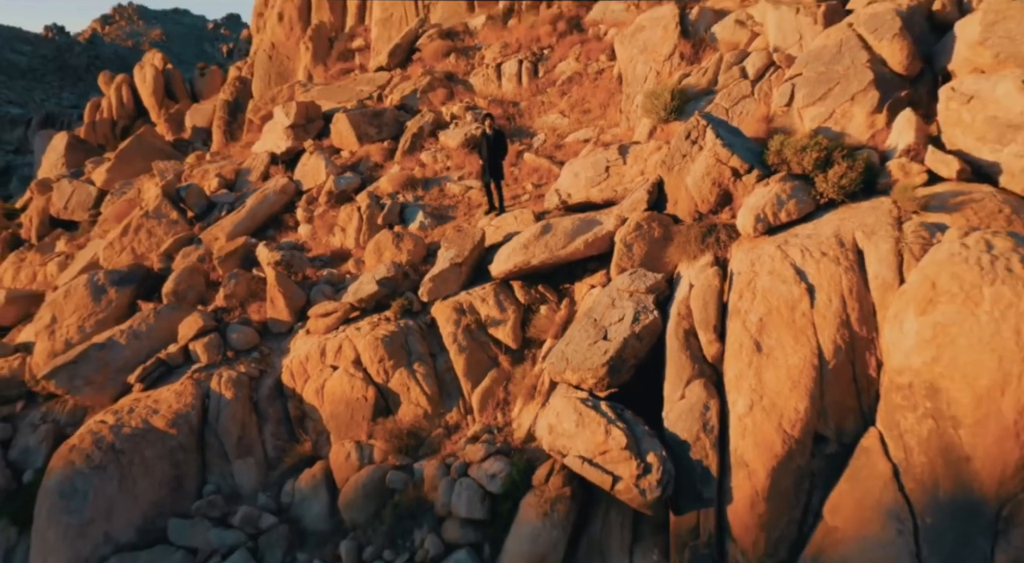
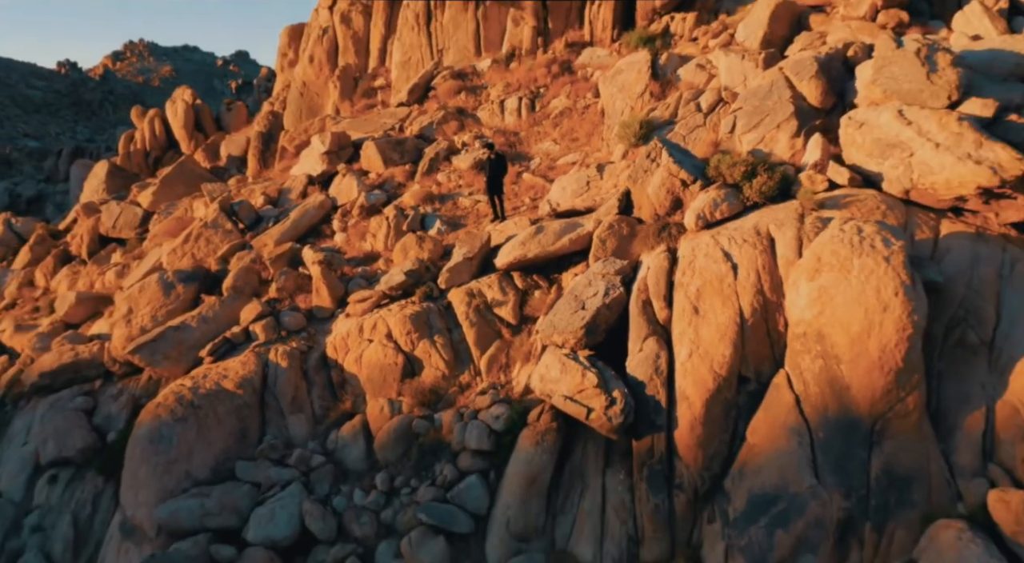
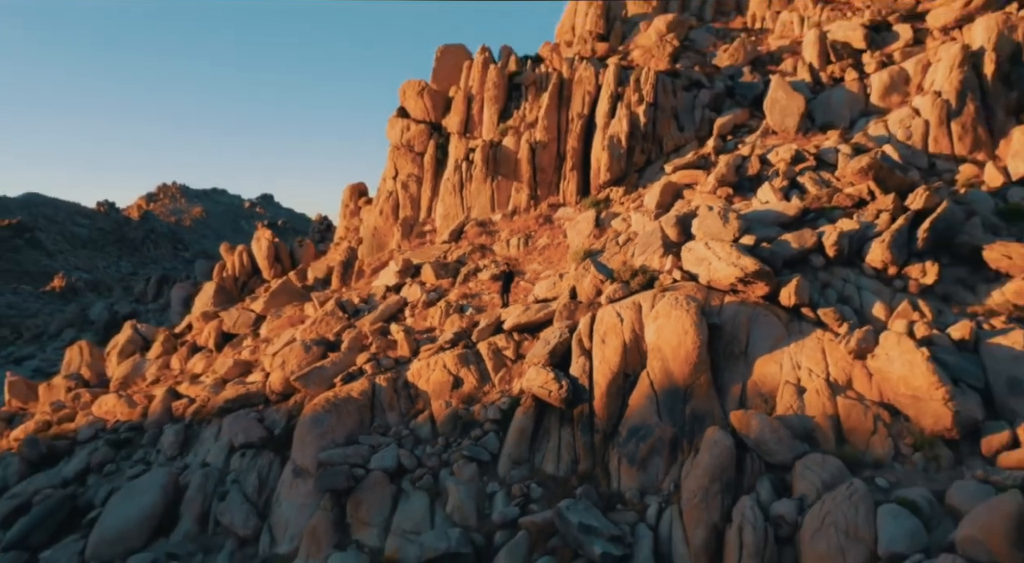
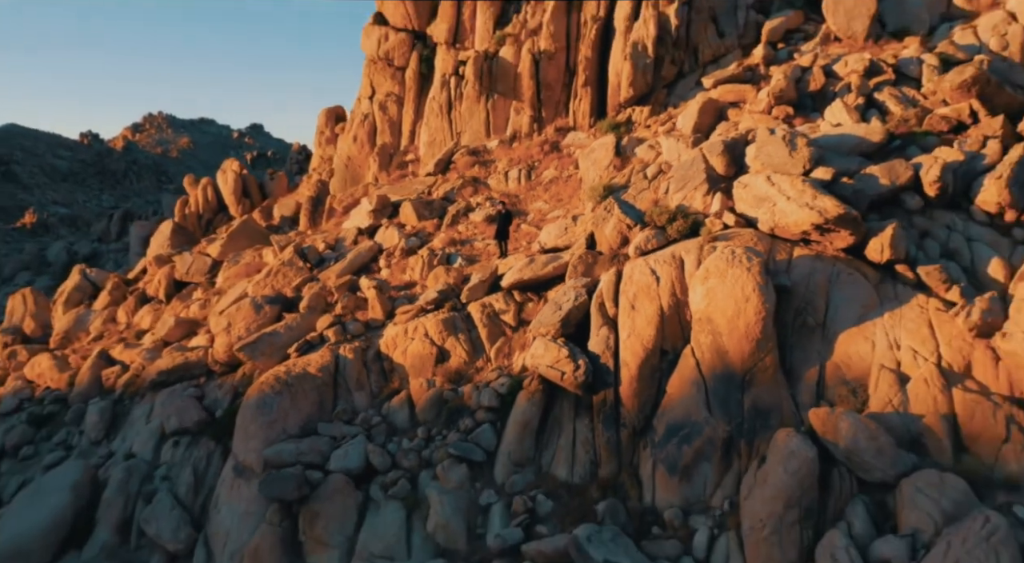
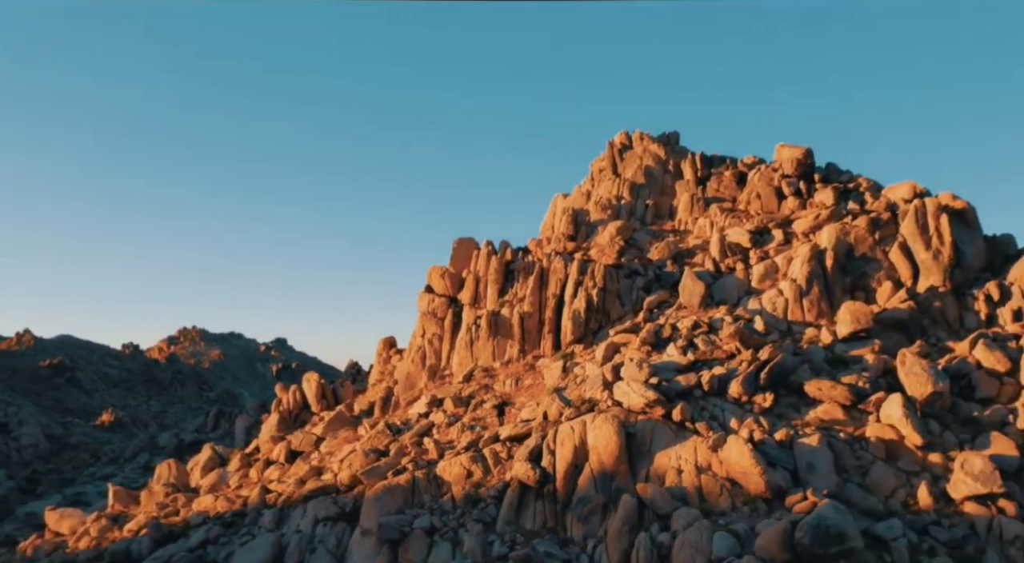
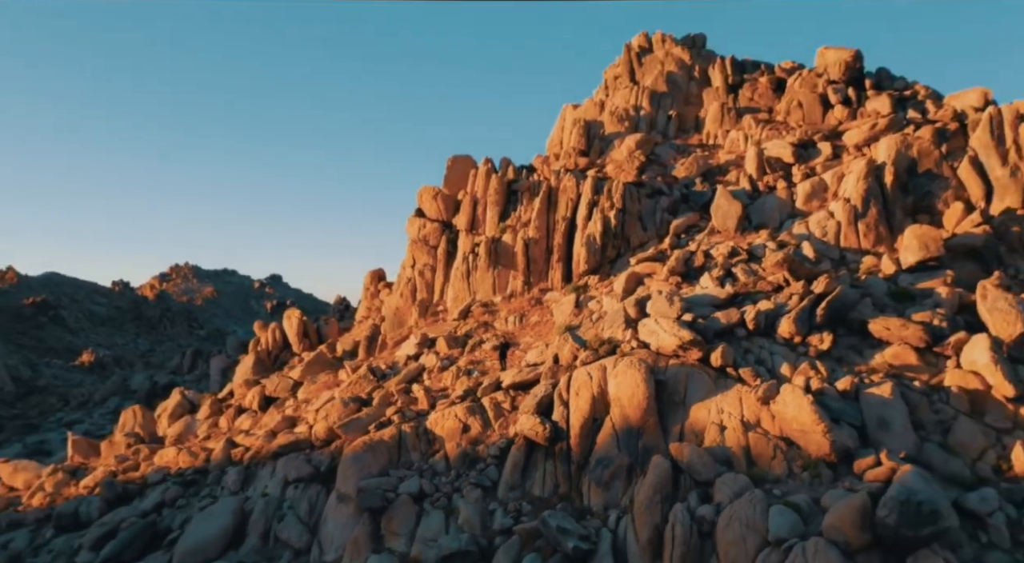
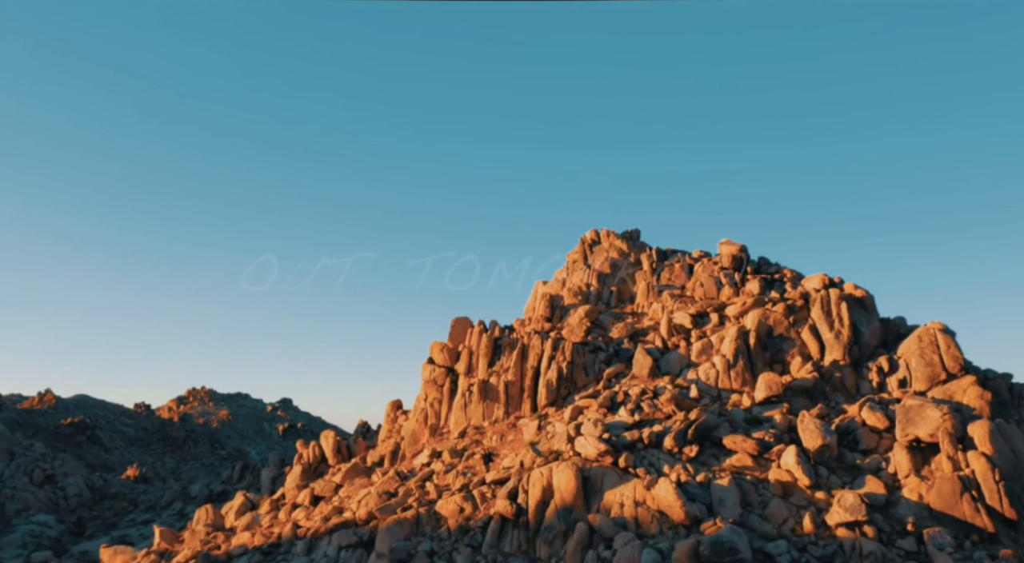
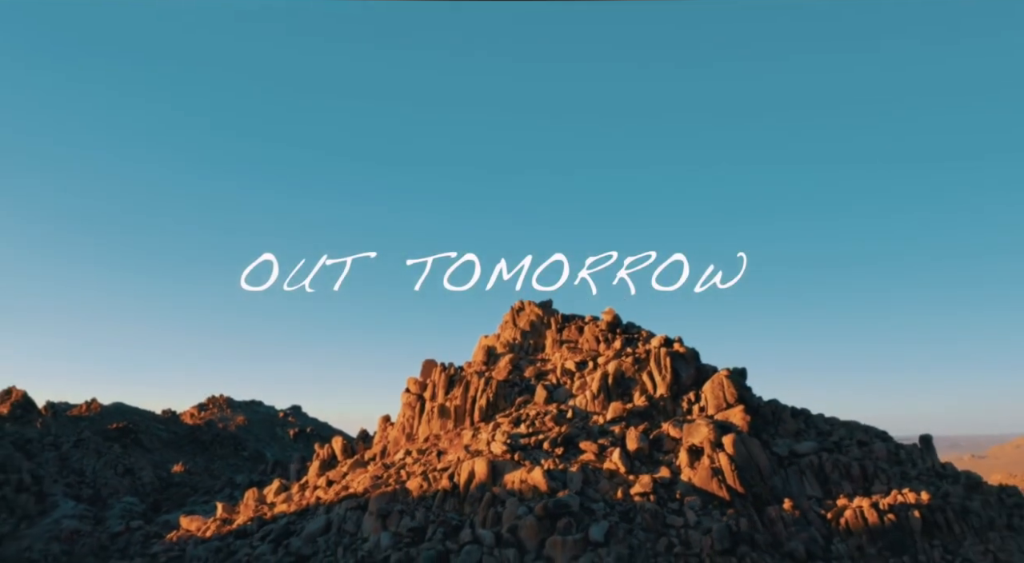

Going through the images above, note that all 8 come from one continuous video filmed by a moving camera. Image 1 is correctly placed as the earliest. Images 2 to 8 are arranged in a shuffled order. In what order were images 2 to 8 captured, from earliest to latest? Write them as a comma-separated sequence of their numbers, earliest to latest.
2, 4, 3, 6, 5, 7, 8
